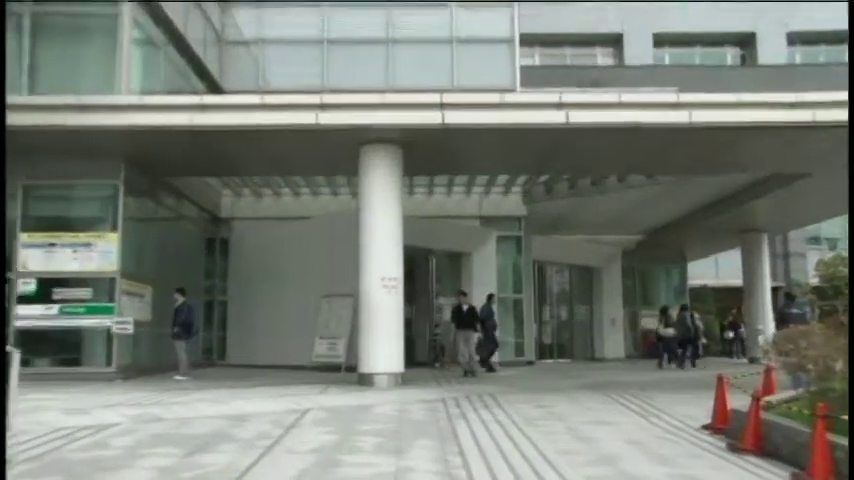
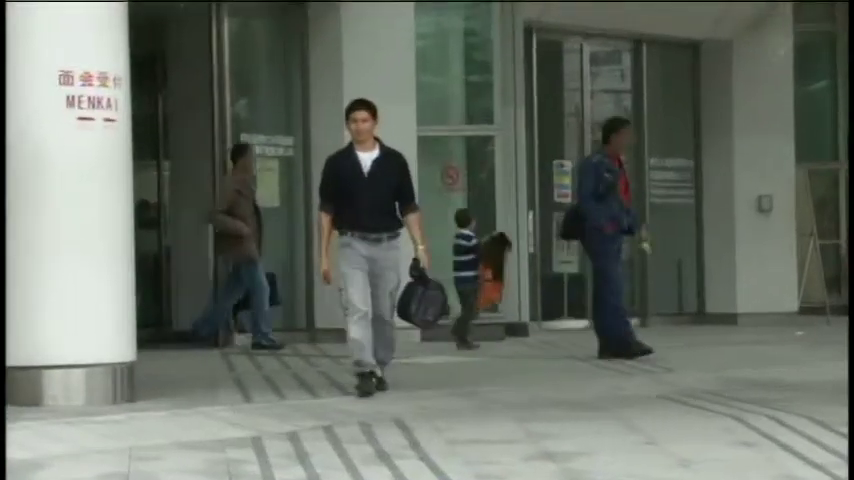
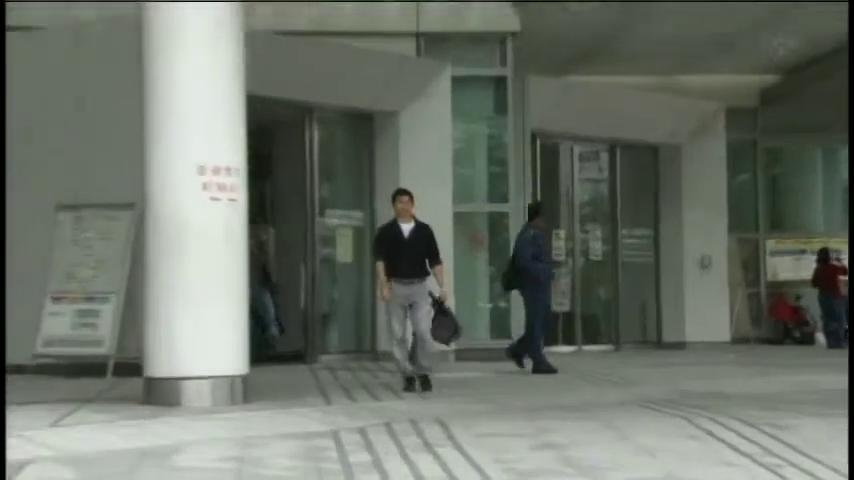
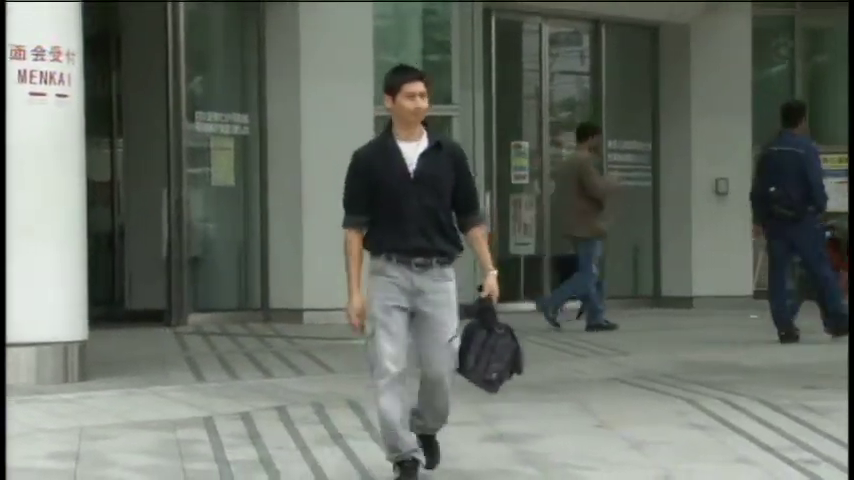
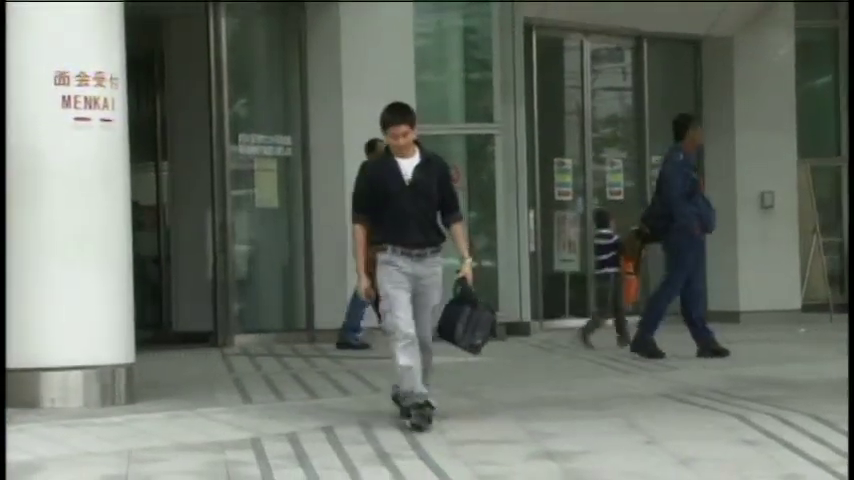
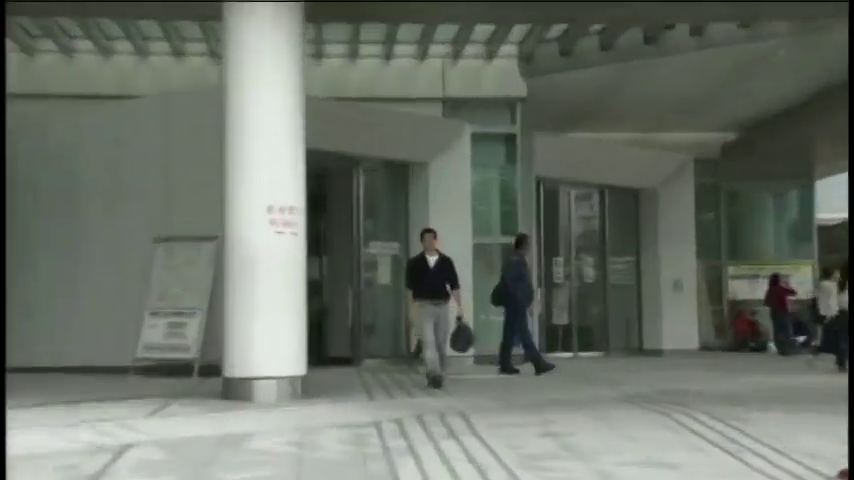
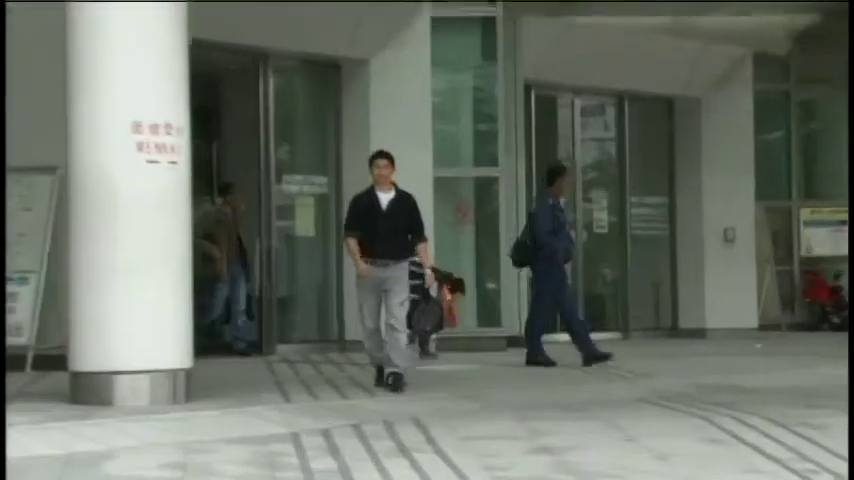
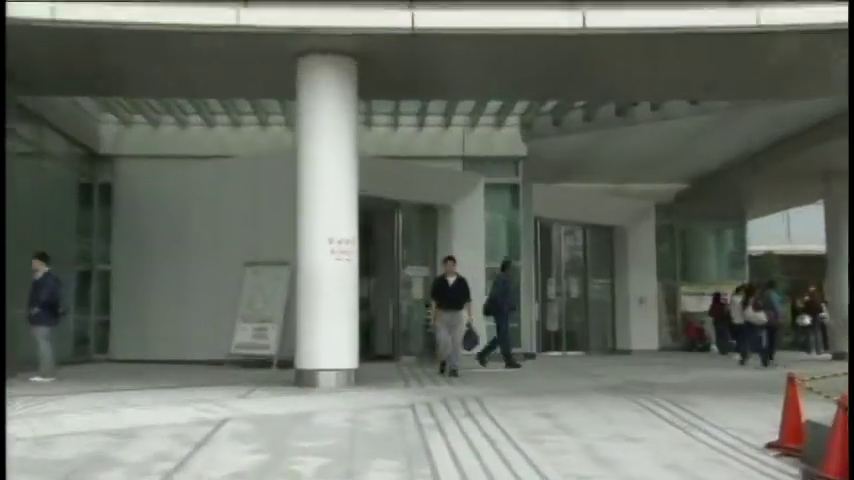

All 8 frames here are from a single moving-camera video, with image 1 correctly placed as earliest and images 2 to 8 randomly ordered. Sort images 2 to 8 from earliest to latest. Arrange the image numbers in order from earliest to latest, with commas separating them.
8, 6, 3, 7, 2, 5, 4
